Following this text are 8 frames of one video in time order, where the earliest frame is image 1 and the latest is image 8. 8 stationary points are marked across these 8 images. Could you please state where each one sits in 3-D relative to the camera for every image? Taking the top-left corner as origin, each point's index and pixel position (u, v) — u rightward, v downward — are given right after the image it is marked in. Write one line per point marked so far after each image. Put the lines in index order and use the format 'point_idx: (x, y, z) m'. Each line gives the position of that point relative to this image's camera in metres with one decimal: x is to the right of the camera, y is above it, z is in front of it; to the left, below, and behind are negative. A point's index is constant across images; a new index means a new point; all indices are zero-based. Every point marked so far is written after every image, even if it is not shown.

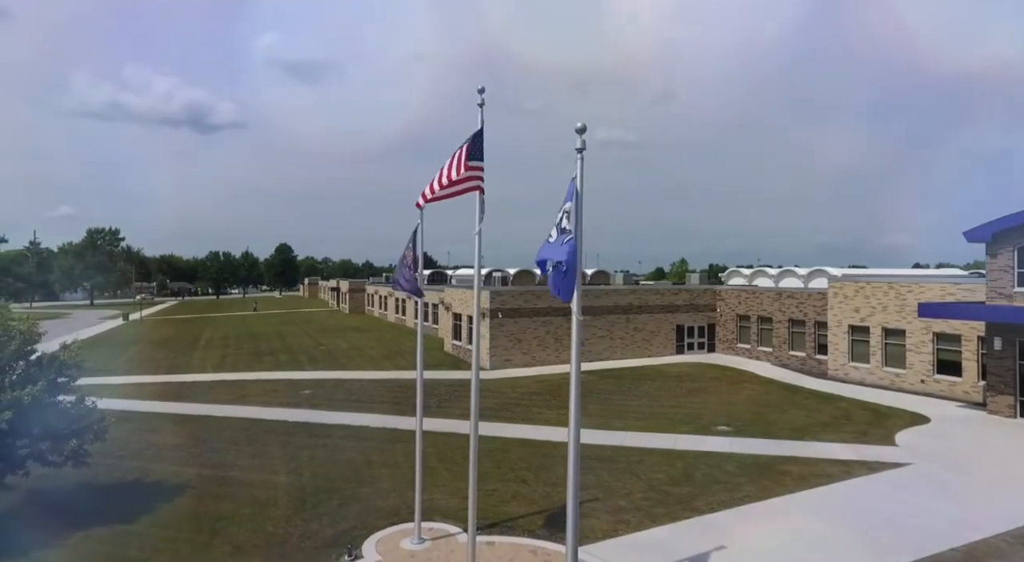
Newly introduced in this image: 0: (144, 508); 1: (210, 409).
0: (-7.2, -4.4, +13.1) m
1: (-8.2, -3.5, +18.1) m
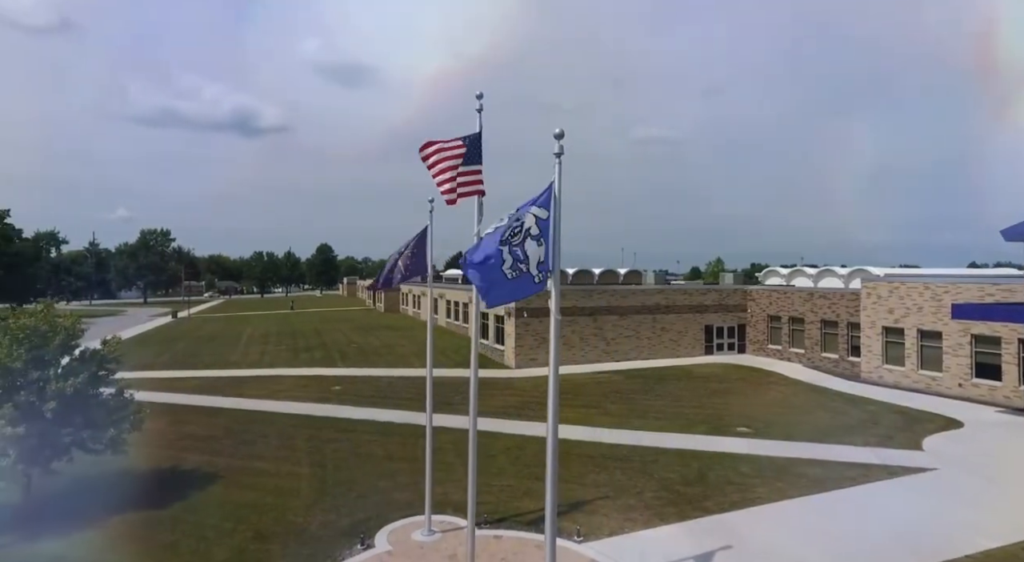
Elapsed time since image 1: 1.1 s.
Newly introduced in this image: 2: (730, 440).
0: (-7.0, -4.5, +14.0) m
1: (-7.7, -3.5, +19.1) m
2: (+5.5, -4.0, +17.0) m
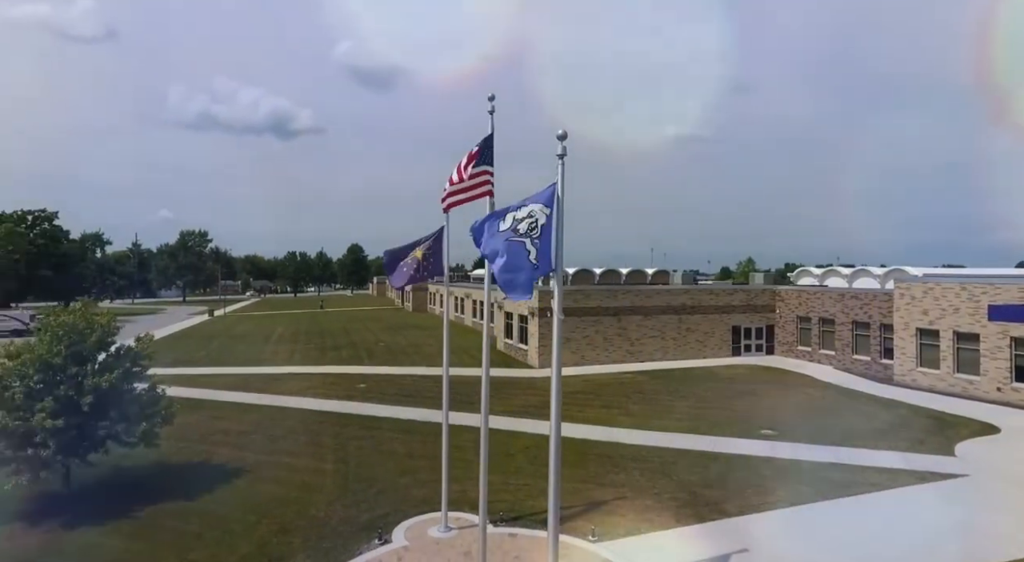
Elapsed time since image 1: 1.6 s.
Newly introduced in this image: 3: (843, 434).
0: (-6.6, -4.5, +14.5) m
1: (-7.0, -3.5, +19.6) m
2: (+6.1, -4.0, +16.9) m
3: (+8.8, -4.0, +17.7) m
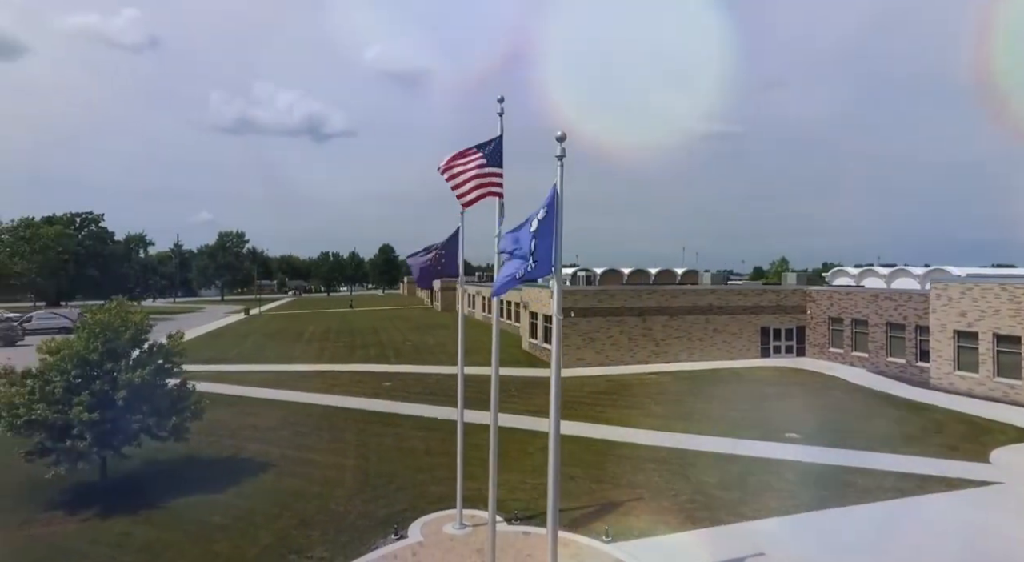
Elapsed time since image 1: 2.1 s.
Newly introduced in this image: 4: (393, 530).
0: (-6.3, -4.5, +15.0) m
1: (-6.3, -3.5, +20.1) m
2: (+6.5, -4.1, +16.6) m
3: (+9.3, -4.0, +17.3) m
4: (-2.3, -4.8, +12.8) m
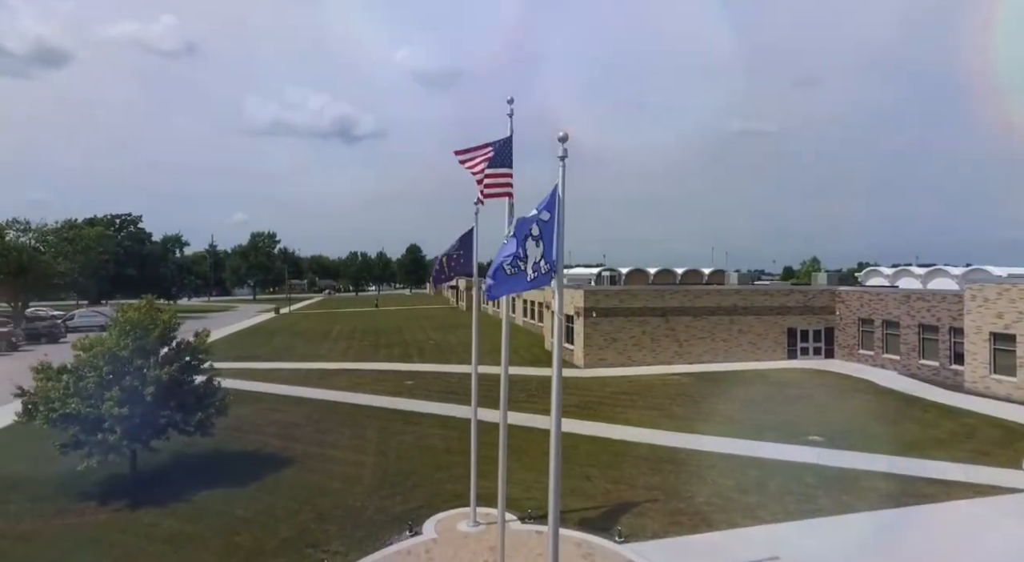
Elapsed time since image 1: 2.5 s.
0: (-5.9, -4.5, +15.4) m
1: (-5.7, -3.5, +20.5) m
2: (+7.0, -4.1, +16.4) m
3: (+9.8, -4.0, +16.9) m
4: (-2.0, -4.8, +13.0) m
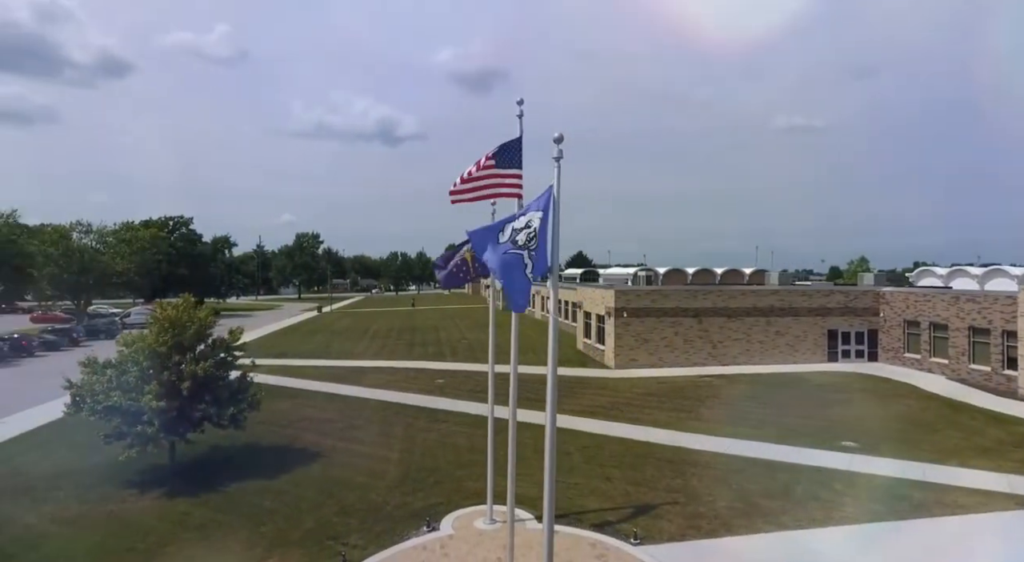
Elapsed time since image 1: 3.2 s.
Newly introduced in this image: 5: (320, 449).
0: (-5.4, -4.4, +15.9) m
1: (-4.8, -3.5, +20.9) m
2: (+7.5, -4.1, +15.9) m
3: (+10.3, -4.0, +16.2) m
4: (-1.7, -4.8, +13.2) m
5: (-4.8, -4.2, +16.8) m
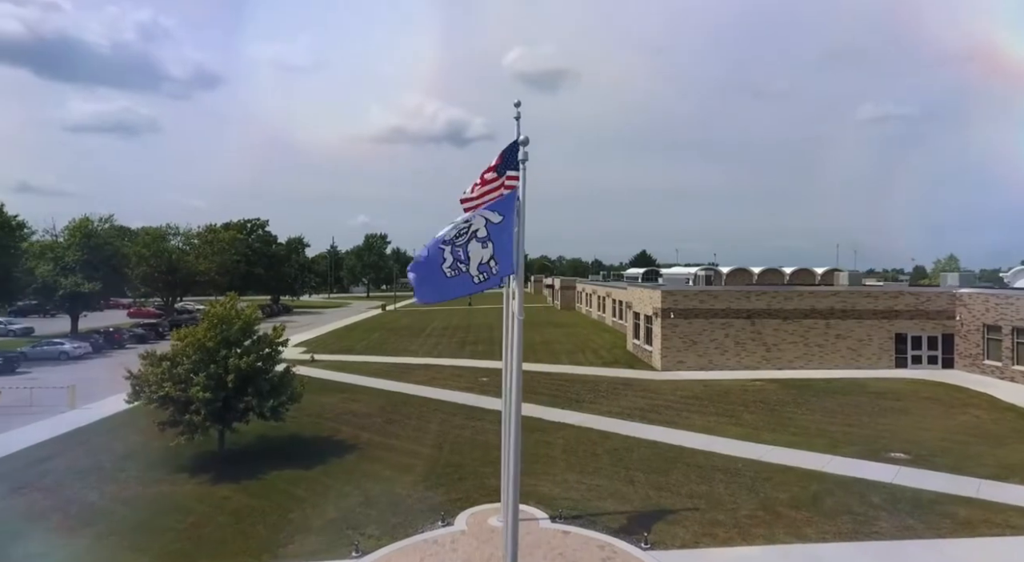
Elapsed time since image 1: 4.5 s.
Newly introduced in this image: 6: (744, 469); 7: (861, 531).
0: (-4.7, -4.4, +16.6) m
1: (-3.5, -3.4, +21.6) m
2: (+8.1, -4.1, +14.9) m
3: (+10.9, -4.1, +14.8) m
4: (-1.4, -4.8, +13.5) m
5: (-4.0, -4.2, +17.5) m
6: (+5.2, -4.2, +14.9) m
7: (+6.4, -4.6, +12.1) m
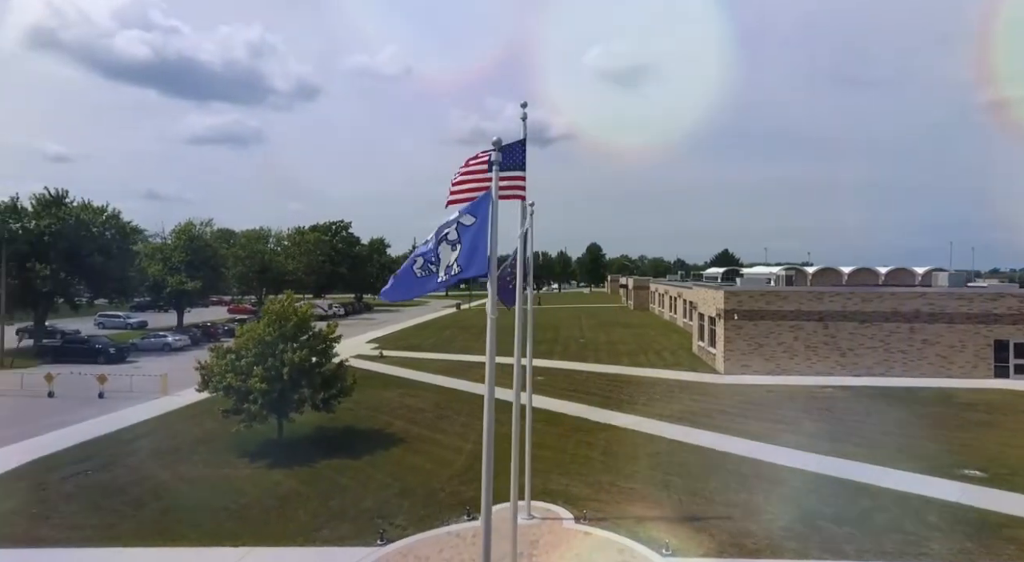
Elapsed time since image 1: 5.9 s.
0: (-3.6, -4.3, +17.2) m
1: (-1.7, -3.4, +21.9) m
2: (+8.7, -4.0, +13.5) m
3: (+11.5, -4.0, +13.0) m
4: (-0.9, -4.7, +13.6) m
5: (-2.8, -4.1, +17.9) m
6: (+5.9, -4.2, +14.0) m
7: (+6.6, -4.5, +11.0) m
